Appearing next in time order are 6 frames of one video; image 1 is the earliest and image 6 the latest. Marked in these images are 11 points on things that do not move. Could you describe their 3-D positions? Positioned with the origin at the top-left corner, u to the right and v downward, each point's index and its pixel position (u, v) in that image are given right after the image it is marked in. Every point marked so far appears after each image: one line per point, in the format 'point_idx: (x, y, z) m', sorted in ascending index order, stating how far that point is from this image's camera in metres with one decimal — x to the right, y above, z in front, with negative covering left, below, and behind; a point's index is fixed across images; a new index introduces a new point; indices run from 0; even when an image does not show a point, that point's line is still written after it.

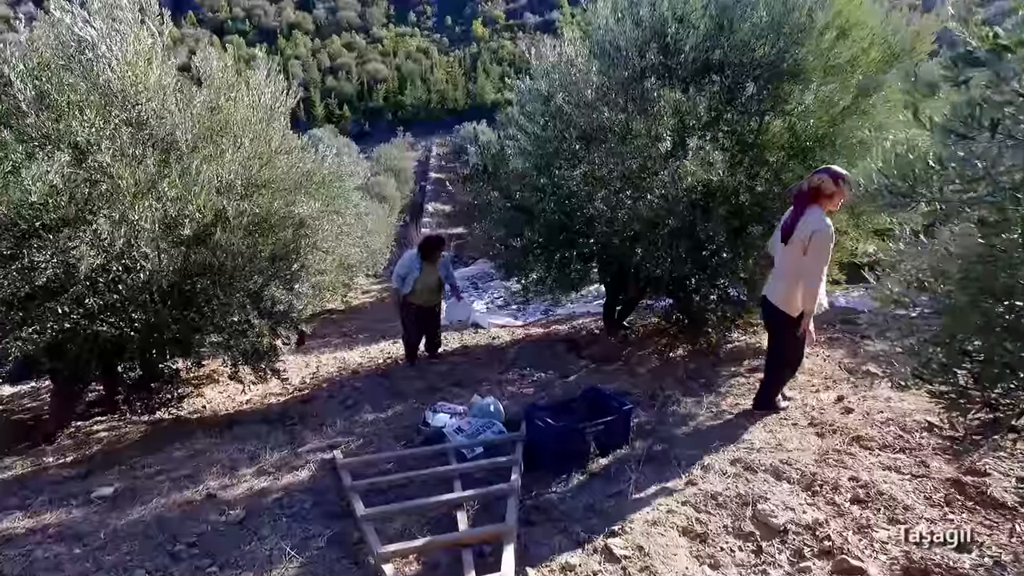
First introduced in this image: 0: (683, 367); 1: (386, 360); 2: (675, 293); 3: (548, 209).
0: (+1.7, -0.8, +6.7) m
1: (-1.5, -0.9, +7.9) m
2: (+1.5, -0.1, +6.7) m
3: (+0.4, +0.8, +6.8) m
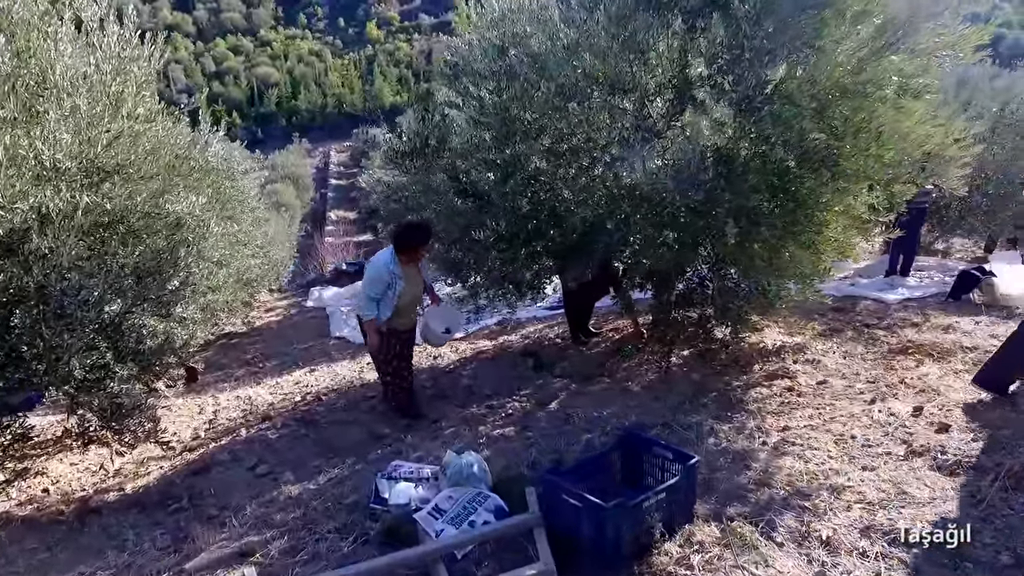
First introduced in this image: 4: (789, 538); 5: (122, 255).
0: (+1.4, -0.8, +5.5) m
1: (-1.9, -1.0, +6.2) m
2: (+1.1, 0.0, +5.4) m
3: (0.0, +0.8, +5.3) m
4: (+1.2, -1.1, +2.8) m
5: (-2.5, +0.2, +4.2) m
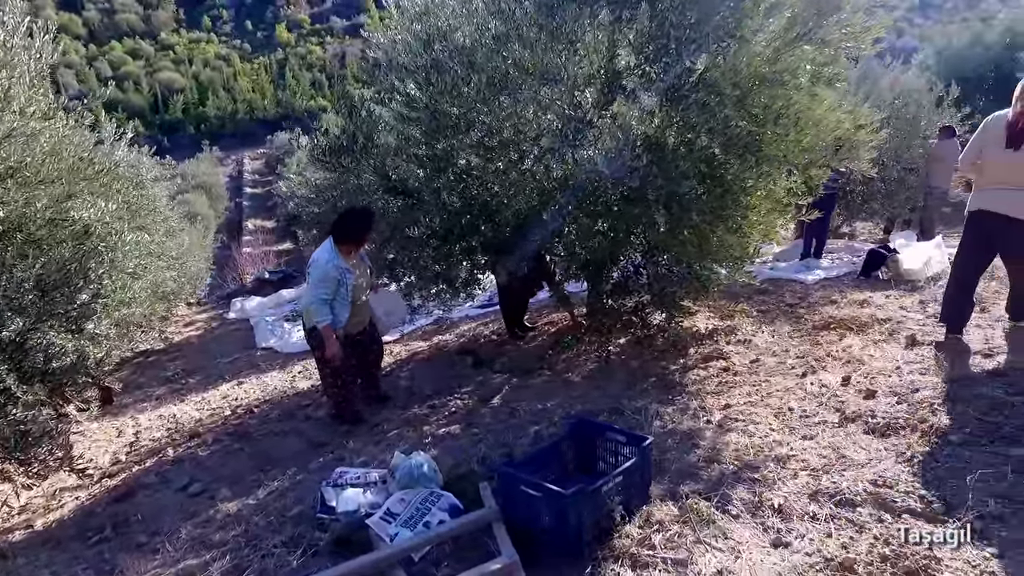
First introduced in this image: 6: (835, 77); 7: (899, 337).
0: (+0.9, -0.7, +5.5) m
1: (-2.5, -1.1, +5.9) m
2: (+0.6, +0.1, +5.4) m
3: (-0.6, +0.8, +5.2) m
4: (+1.0, -1.0, +2.9) m
5: (-2.8, +0.1, +3.8) m
6: (+2.6, +1.7, +5.4) m
7: (+2.9, -0.4, +4.9) m
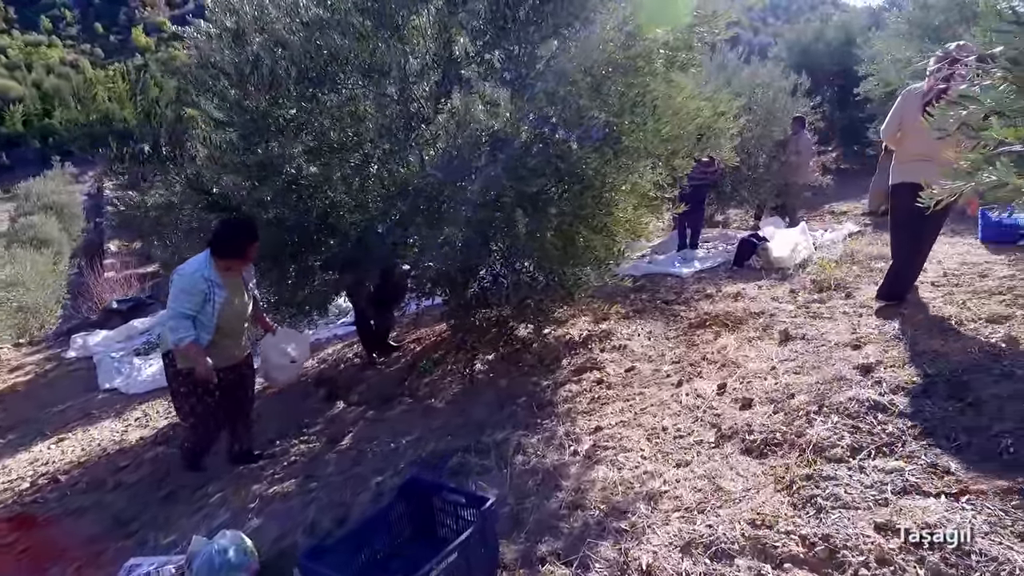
0: (-0.1, -0.8, +5.0) m
1: (-3.5, -1.4, +4.9) m
2: (-0.5, -0.1, +4.8) m
3: (-1.7, +0.6, +4.5) m
4: (+0.4, -1.0, +2.4) m
5: (-3.7, -0.2, +2.8) m
6: (+1.3, +1.7, +5.1) m
7: (+1.9, -0.3, +4.7) m
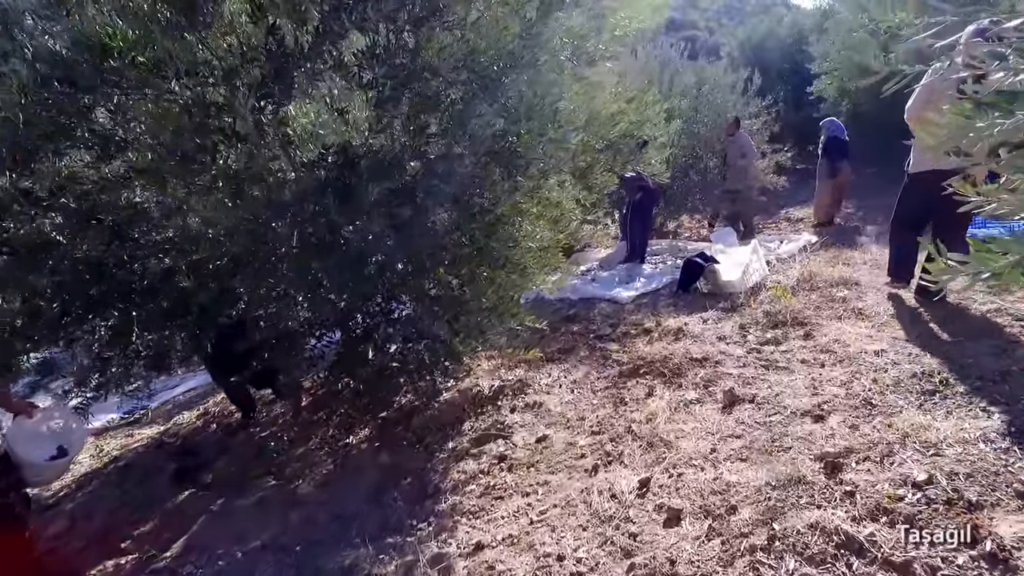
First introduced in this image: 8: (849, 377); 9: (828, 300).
0: (-0.8, -1.1, +4.0) m
1: (-4.2, -1.8, +3.7) m
2: (-1.2, -0.4, +3.8) m
3: (-2.4, +0.2, +3.4) m
4: (-0.2, -1.3, +1.4) m
5: (-4.2, -0.6, +1.6) m
6: (+0.6, +1.5, +4.2) m
7: (+1.2, -0.6, +3.8) m
8: (+1.8, -0.5, +3.6) m
9: (+2.4, -0.1, +4.9) m
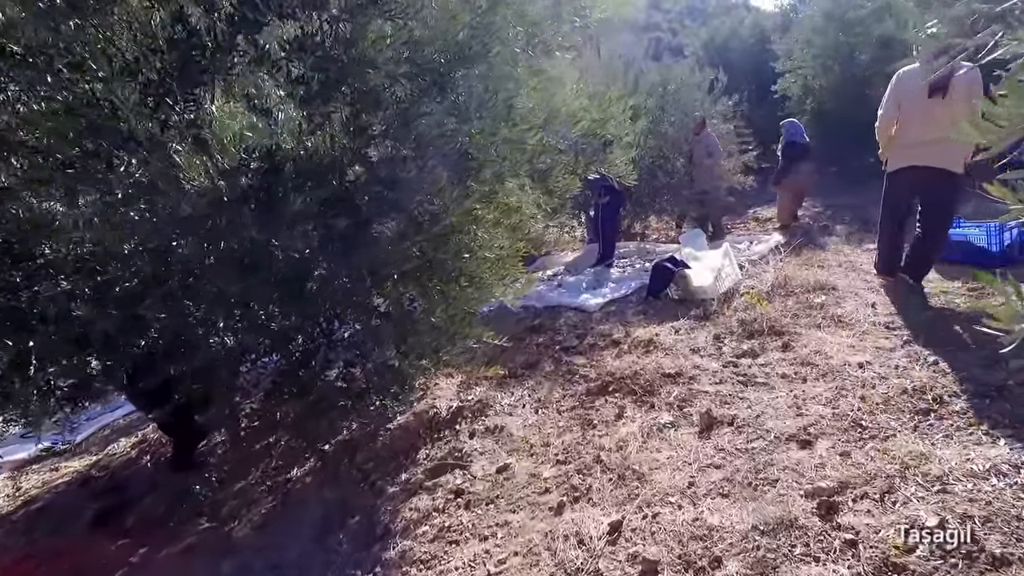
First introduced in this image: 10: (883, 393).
0: (-1.0, -1.2, +3.6) m
1: (-4.4, -2.0, +3.1) m
2: (-1.4, -0.5, +3.4) m
3: (-2.6, +0.1, +2.9) m
4: (-0.3, -1.4, +1.1) m
5: (-4.4, -0.8, +1.0) m
6: (+0.3, +1.4, +3.8) m
7: (+0.9, -0.6, +3.5) m
8: (+1.6, -0.5, +3.3) m
9: (+2.1, -0.1, +4.7) m
10: (+1.8, -0.5, +3.2) m
